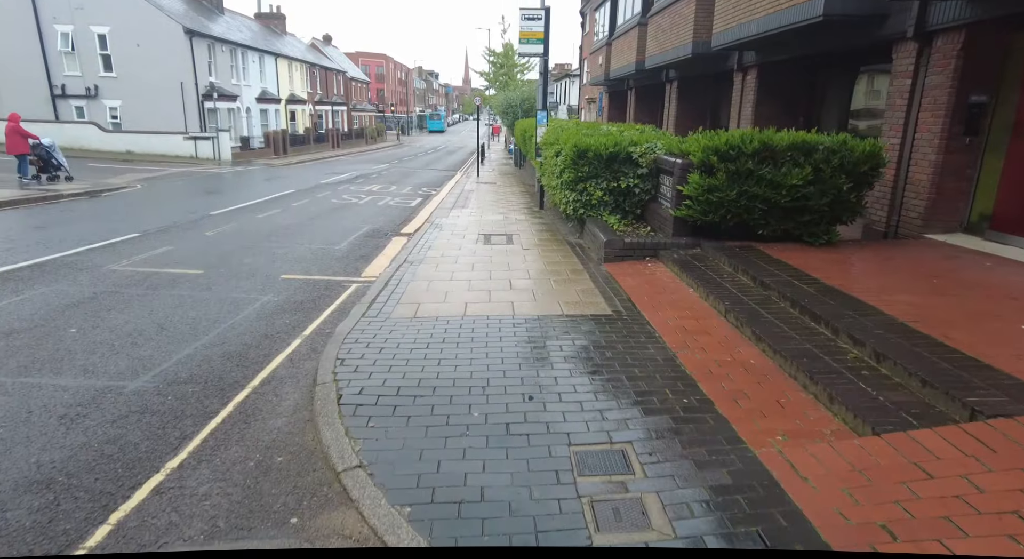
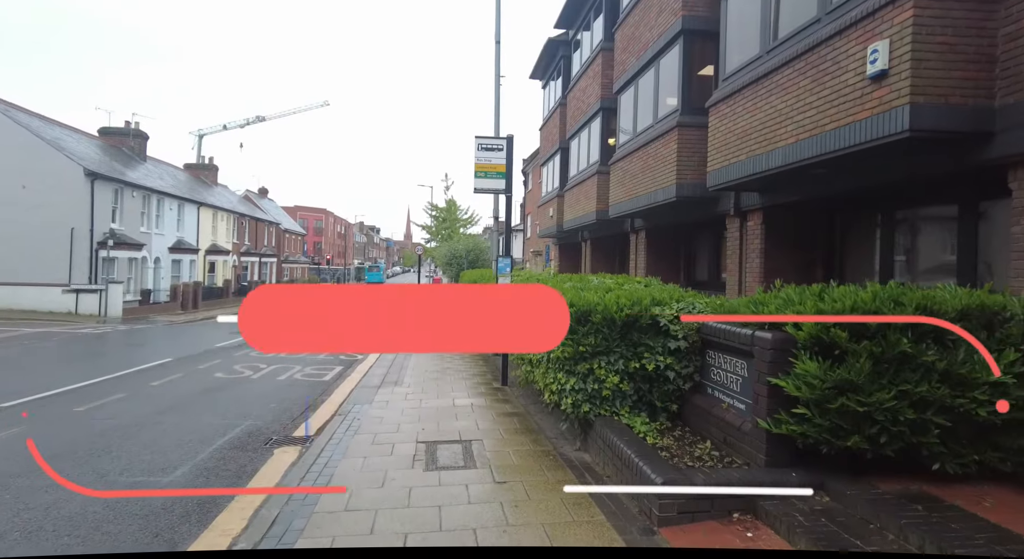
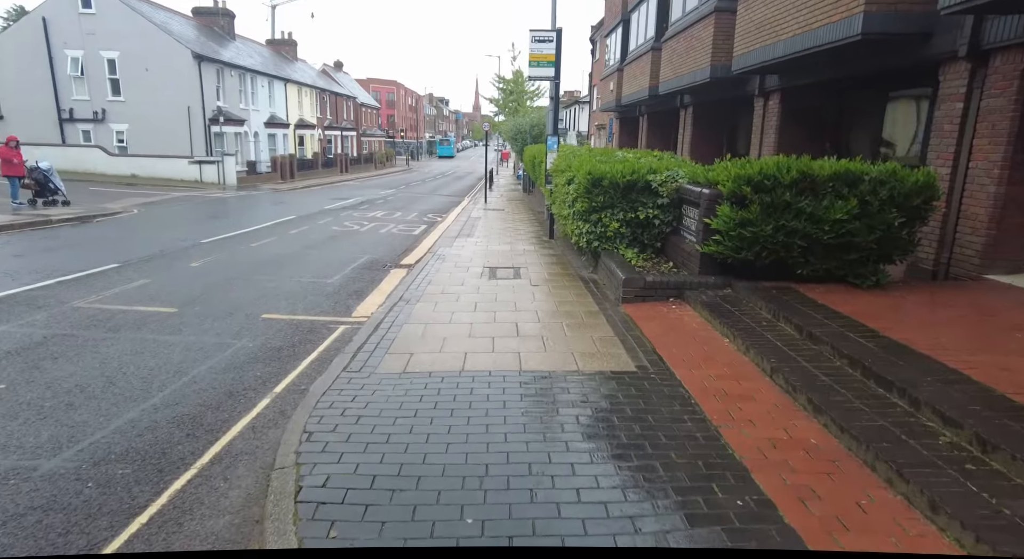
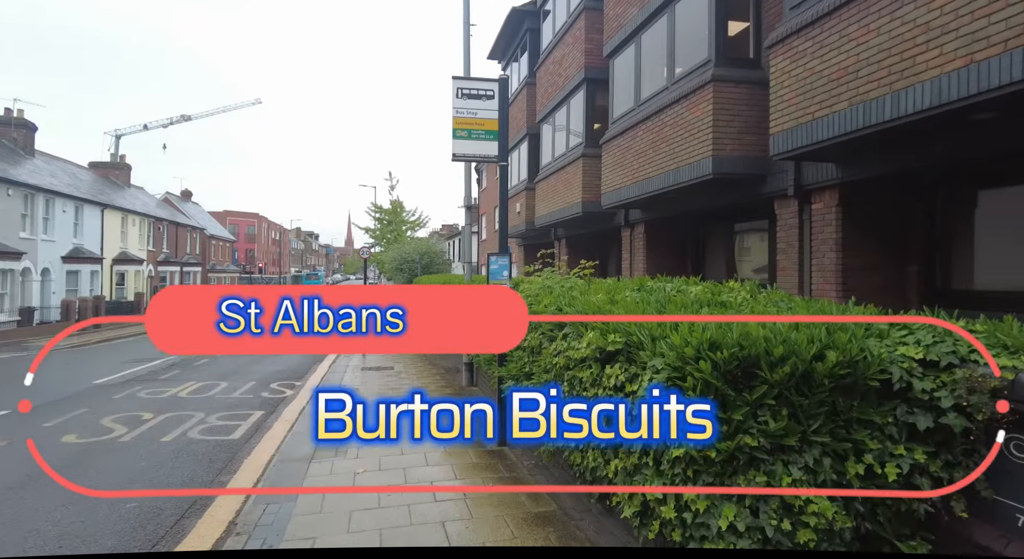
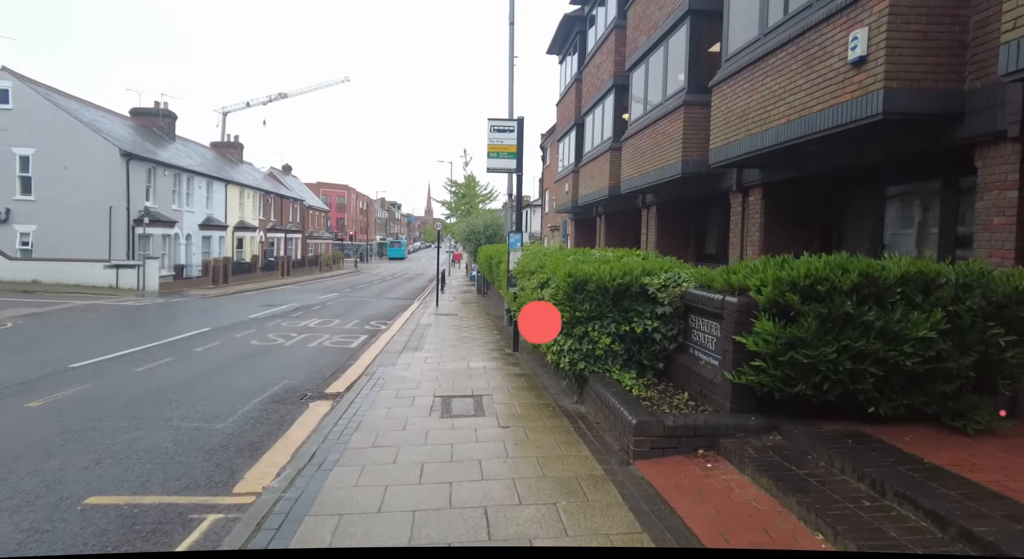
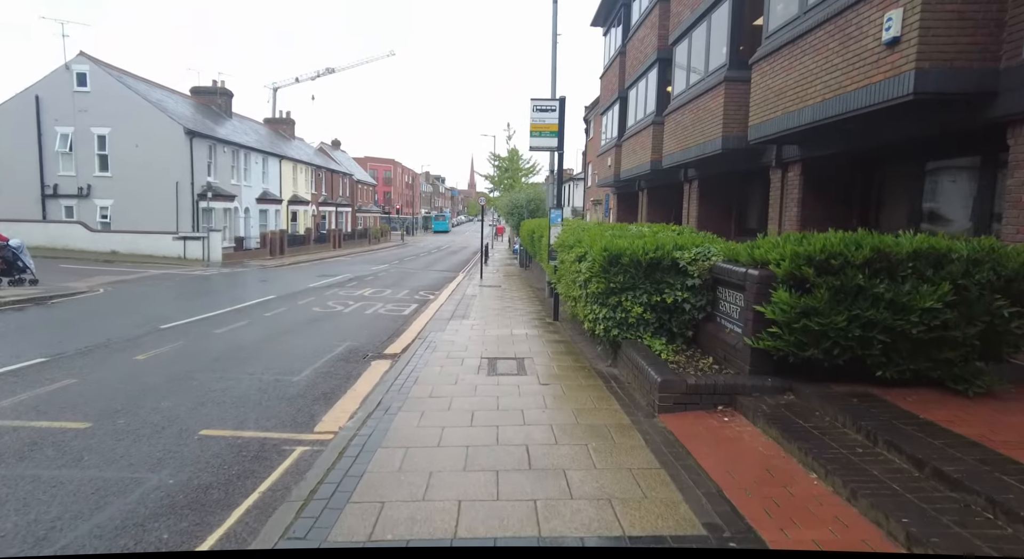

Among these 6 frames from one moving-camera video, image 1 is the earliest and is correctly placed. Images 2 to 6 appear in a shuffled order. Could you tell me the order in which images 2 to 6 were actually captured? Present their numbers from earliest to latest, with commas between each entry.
3, 6, 5, 2, 4
